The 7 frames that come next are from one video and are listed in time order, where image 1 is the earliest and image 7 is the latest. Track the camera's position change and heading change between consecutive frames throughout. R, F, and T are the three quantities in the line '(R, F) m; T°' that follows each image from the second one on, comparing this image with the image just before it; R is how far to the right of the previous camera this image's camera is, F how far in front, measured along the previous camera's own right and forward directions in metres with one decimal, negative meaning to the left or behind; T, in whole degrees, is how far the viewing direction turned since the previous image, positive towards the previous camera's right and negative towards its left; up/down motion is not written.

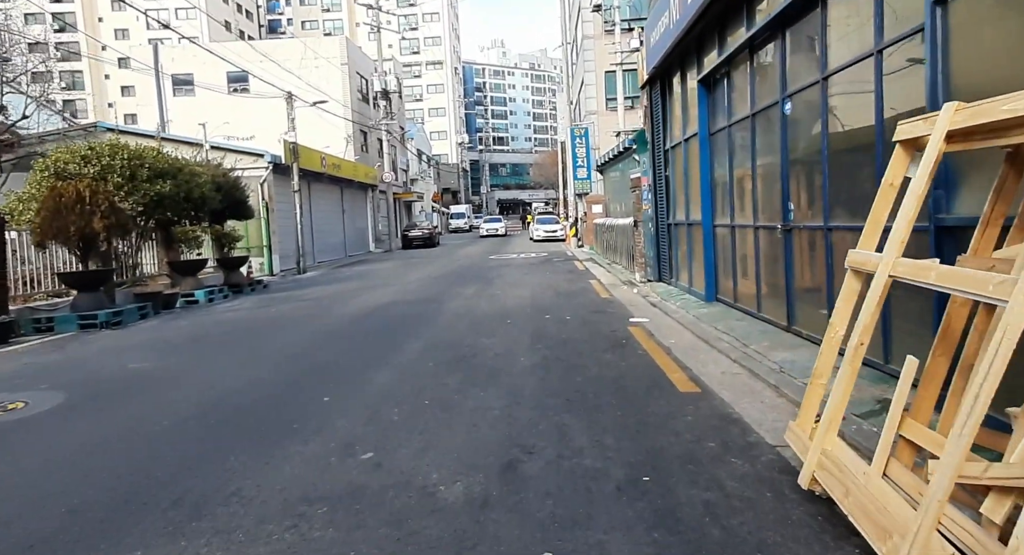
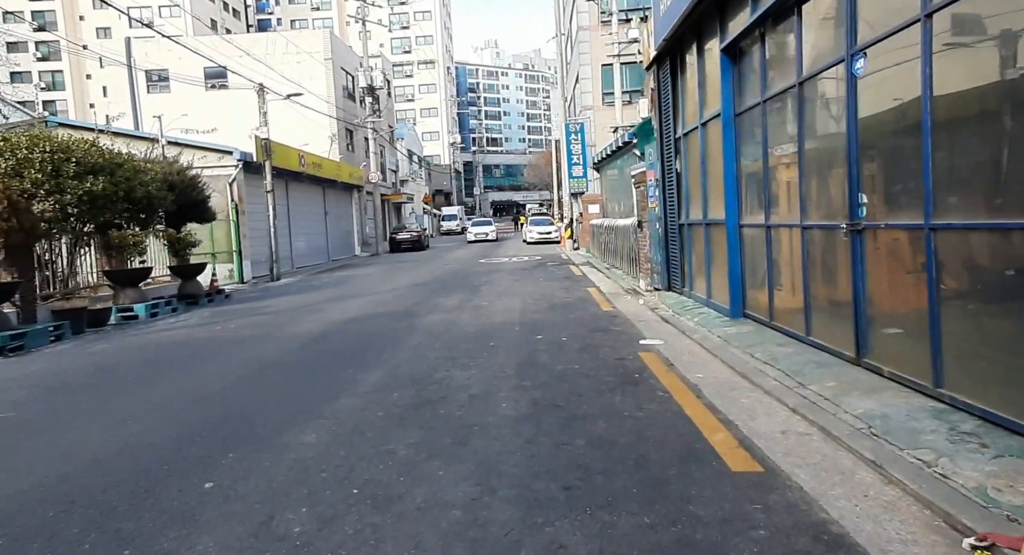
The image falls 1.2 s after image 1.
(+0.1, +1.8) m; 0°
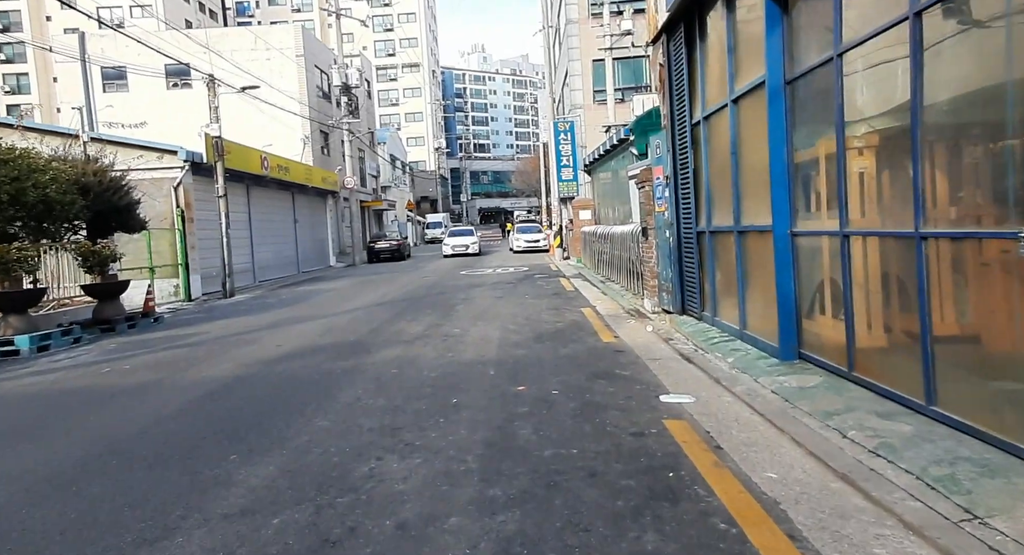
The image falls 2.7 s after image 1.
(+0.2, +2.4) m; +1°
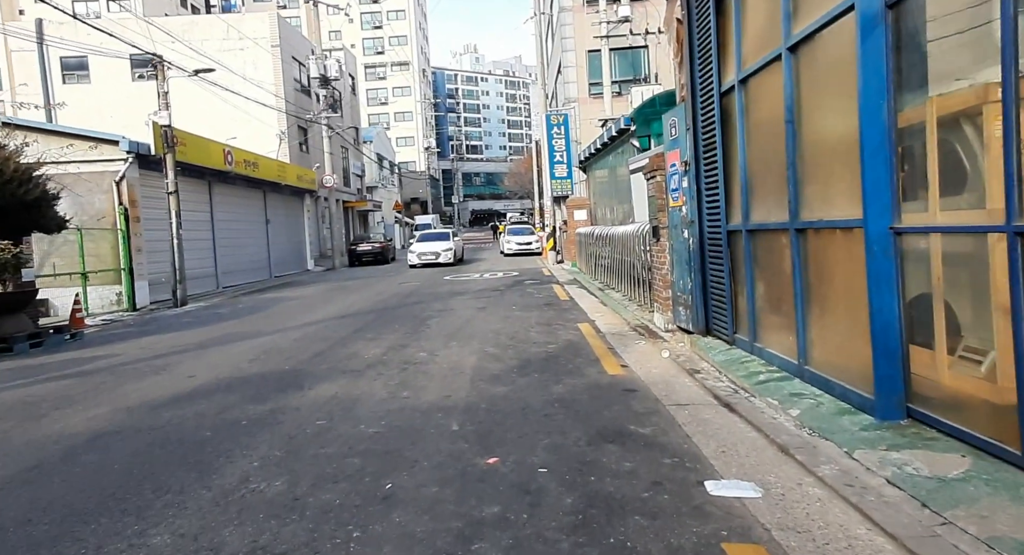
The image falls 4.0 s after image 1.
(+0.2, +2.1) m; +1°
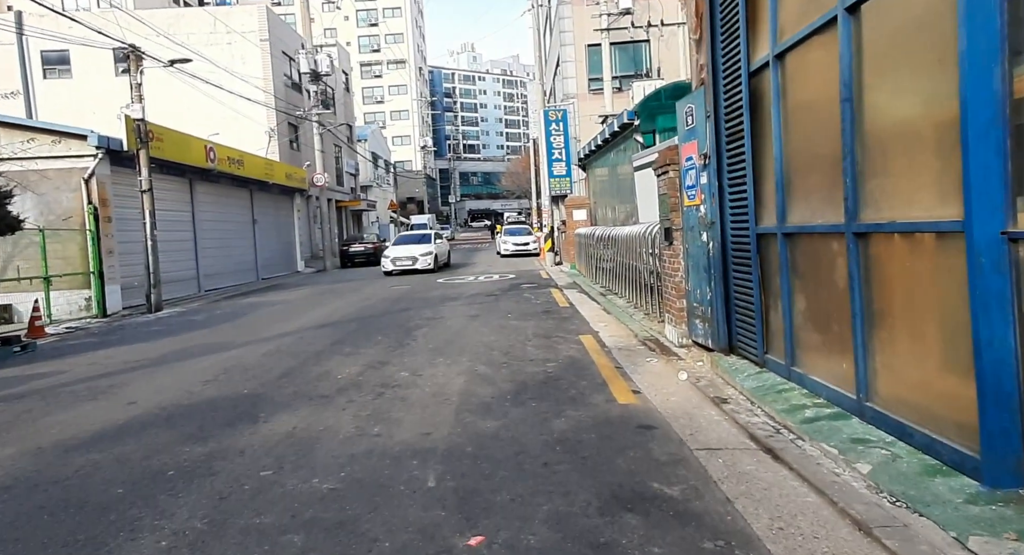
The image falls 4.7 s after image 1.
(0.0, +1.1) m; 0°
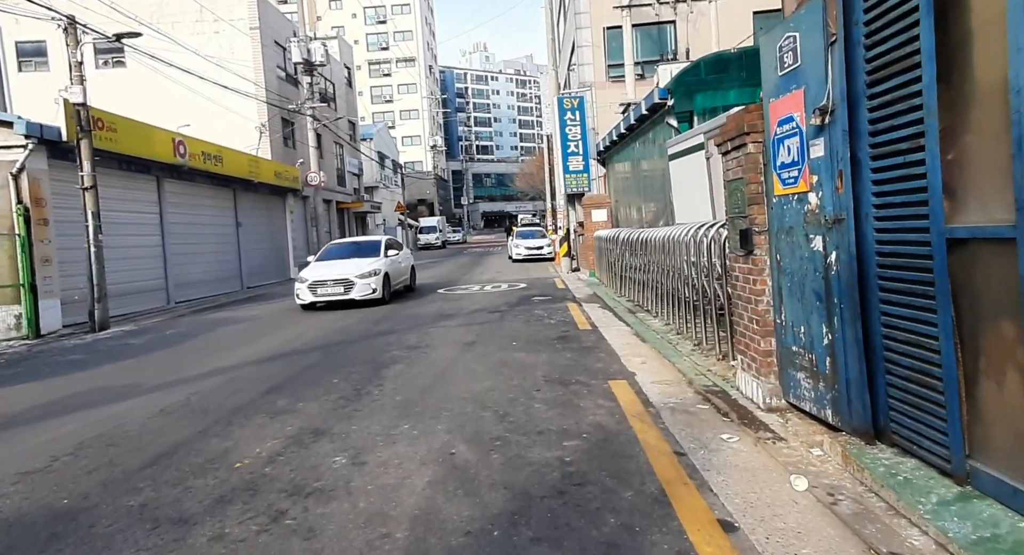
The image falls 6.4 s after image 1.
(+0.1, +2.8) m; -1°
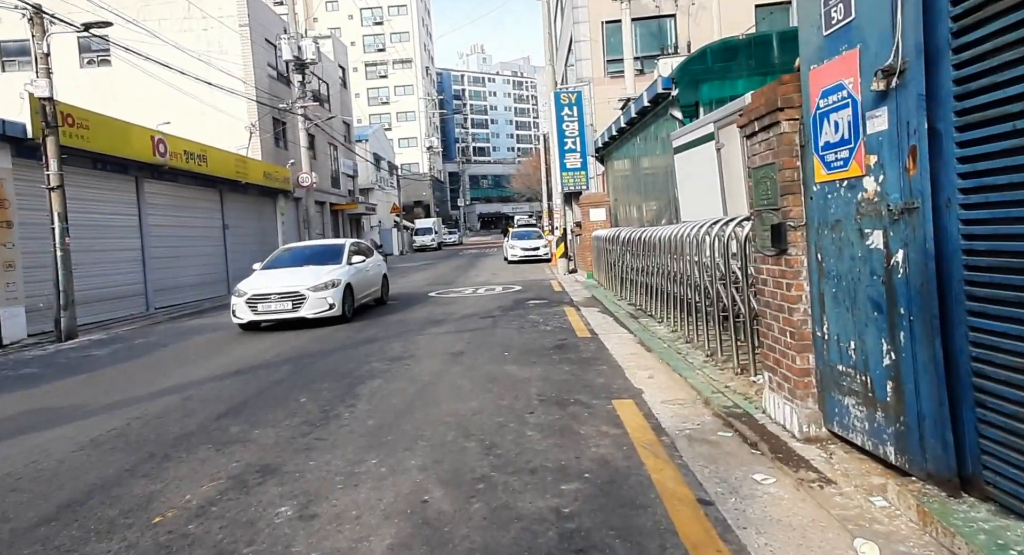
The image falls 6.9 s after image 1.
(+0.1, +0.9) m; 0°
